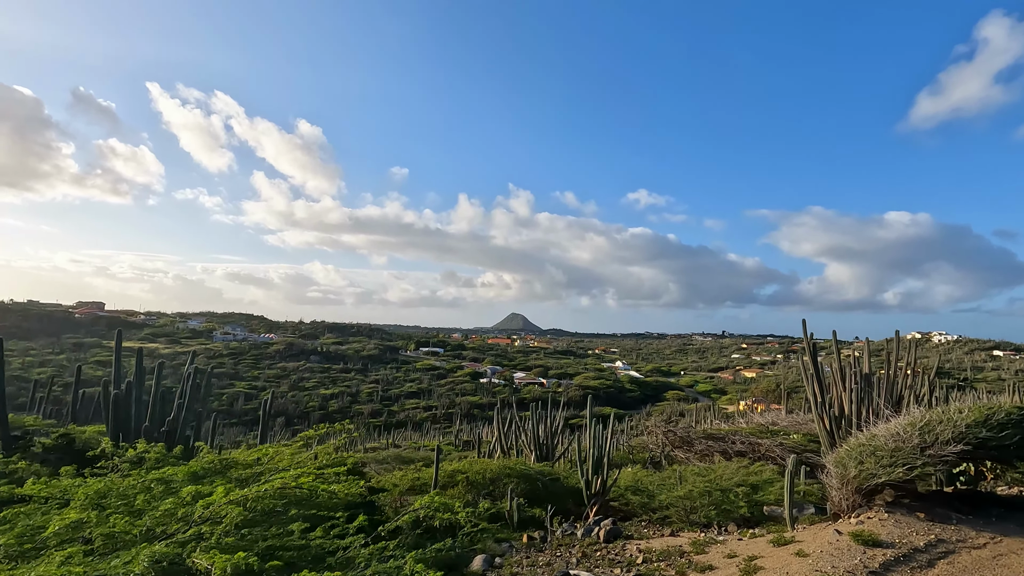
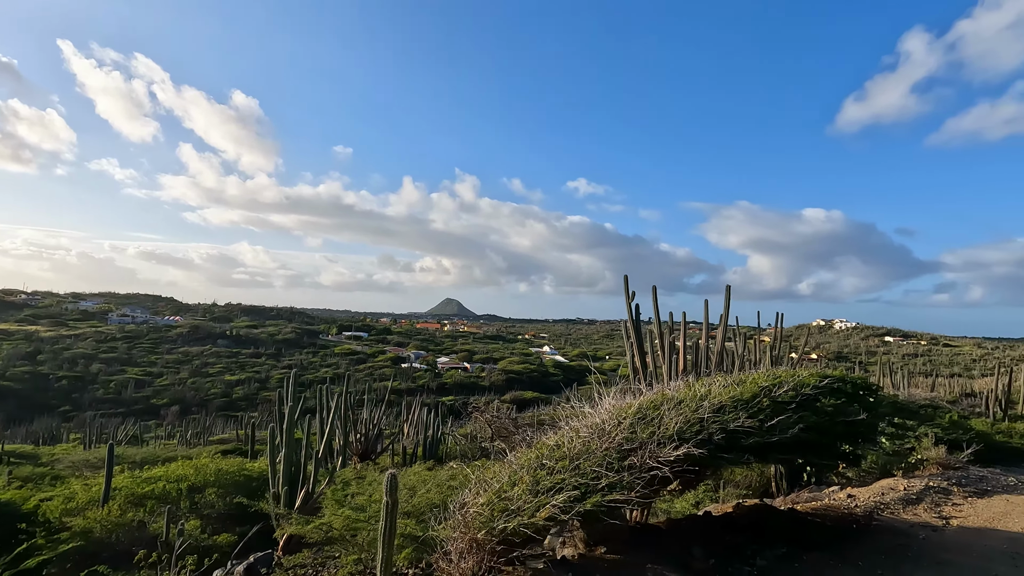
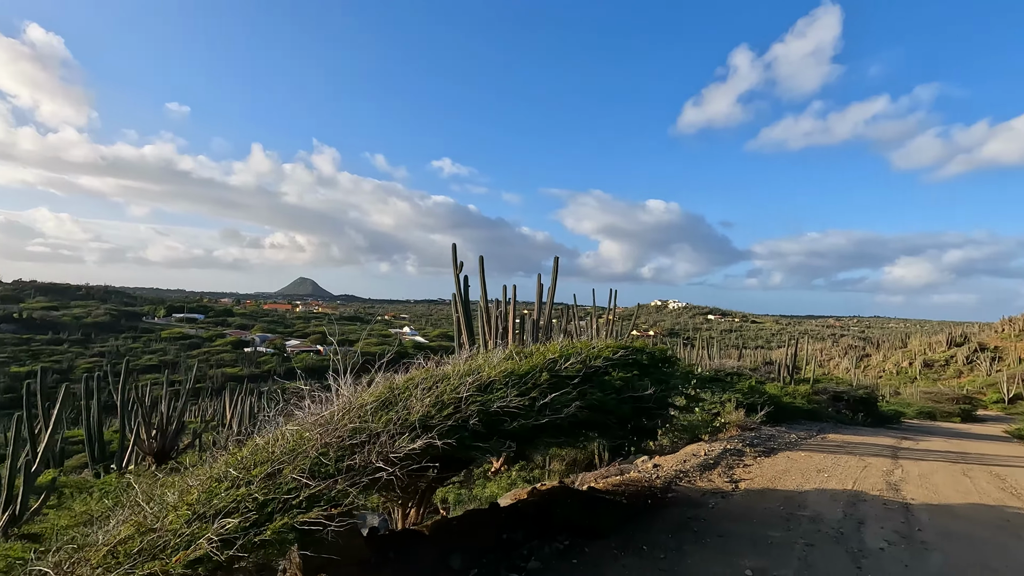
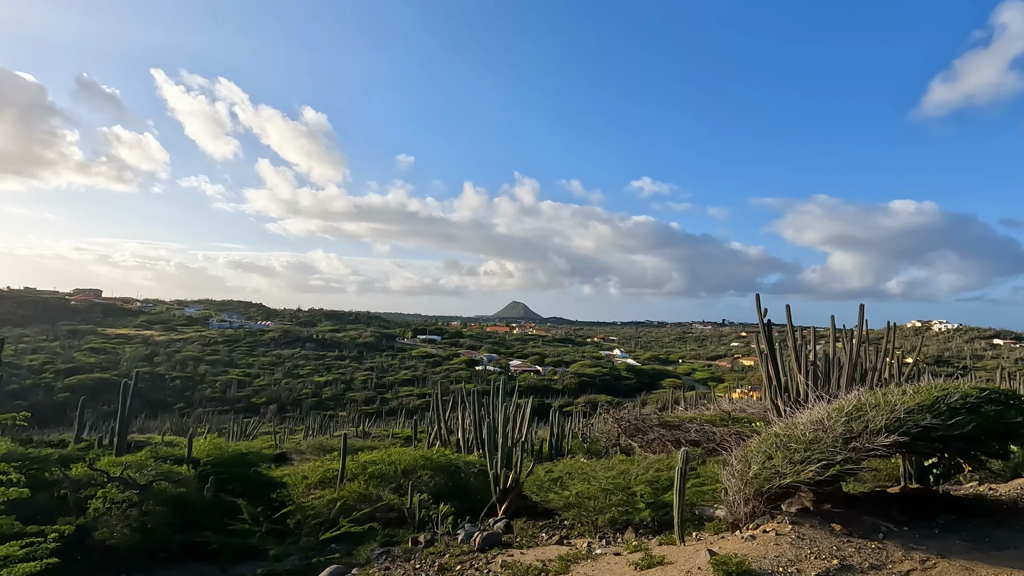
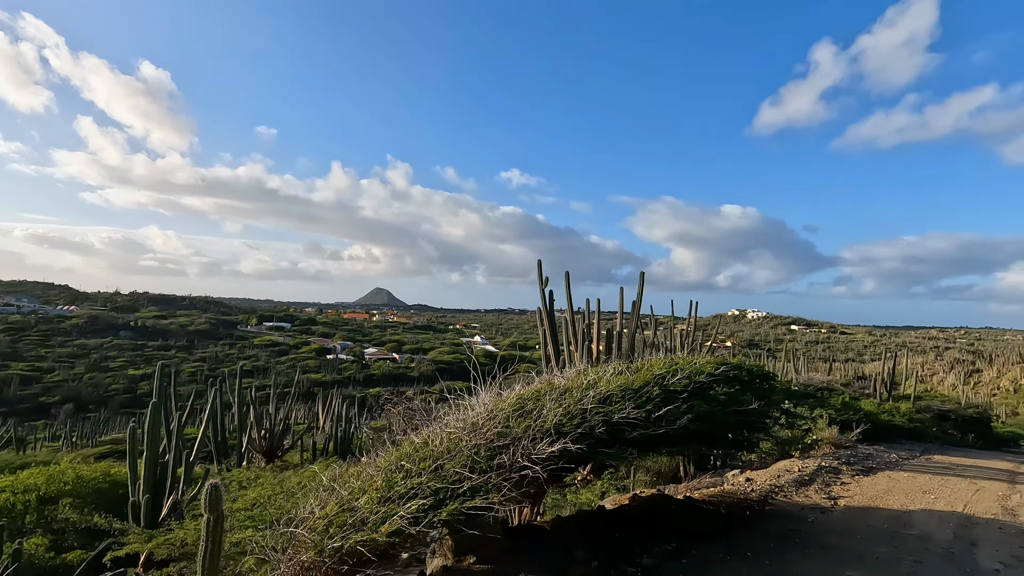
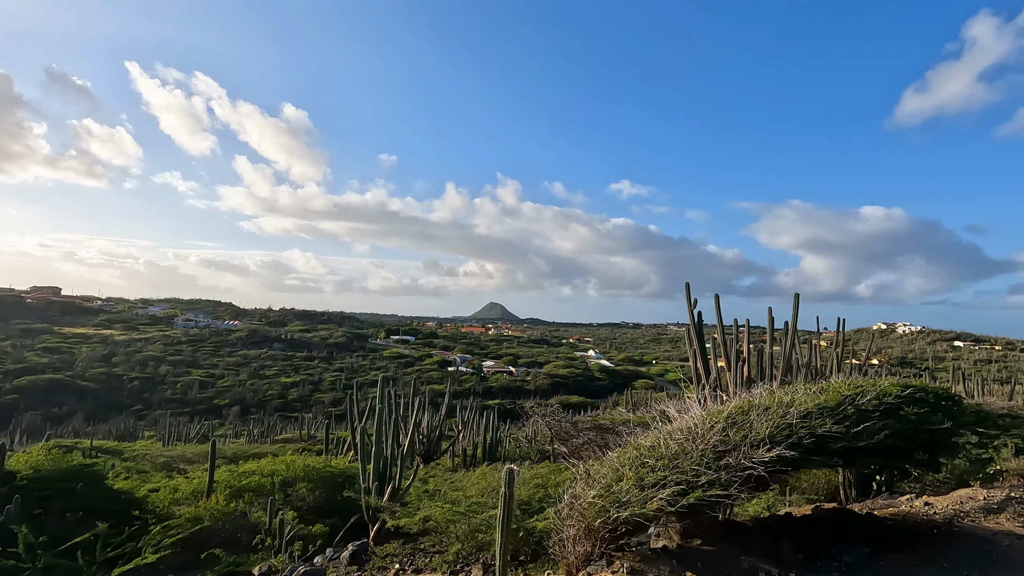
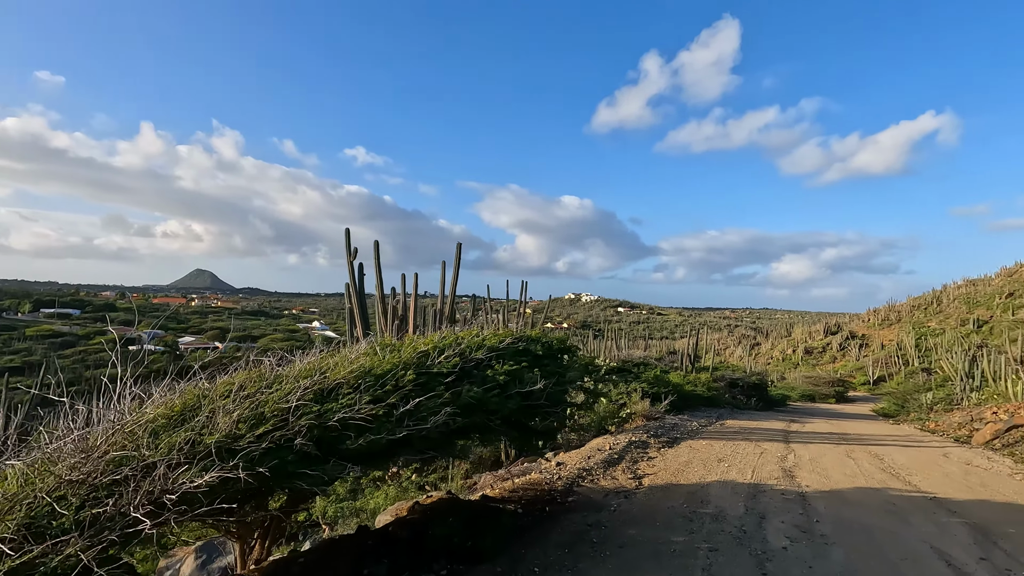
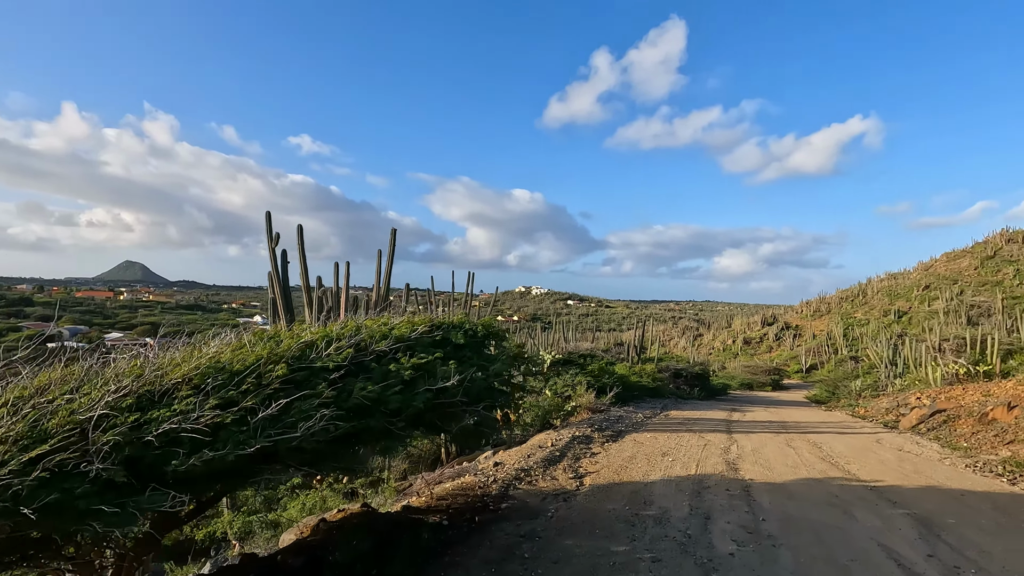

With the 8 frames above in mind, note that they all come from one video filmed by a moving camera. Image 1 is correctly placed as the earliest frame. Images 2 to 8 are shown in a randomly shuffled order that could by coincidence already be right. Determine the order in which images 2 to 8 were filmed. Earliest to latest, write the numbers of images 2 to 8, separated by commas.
4, 6, 2, 5, 3, 7, 8
